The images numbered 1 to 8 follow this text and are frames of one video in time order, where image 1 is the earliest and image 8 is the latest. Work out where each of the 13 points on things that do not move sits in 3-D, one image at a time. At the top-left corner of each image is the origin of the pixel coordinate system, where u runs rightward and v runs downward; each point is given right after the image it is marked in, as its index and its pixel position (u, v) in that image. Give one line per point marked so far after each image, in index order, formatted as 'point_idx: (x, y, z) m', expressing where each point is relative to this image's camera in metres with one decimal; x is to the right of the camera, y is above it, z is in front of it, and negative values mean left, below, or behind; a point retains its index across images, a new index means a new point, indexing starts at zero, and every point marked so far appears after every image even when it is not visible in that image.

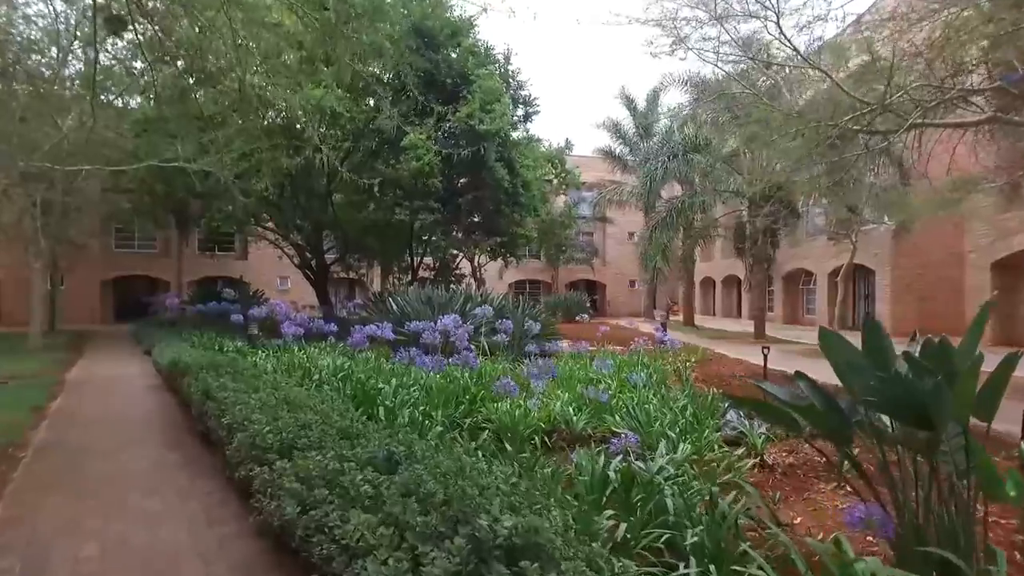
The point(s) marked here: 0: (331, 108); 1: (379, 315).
0: (-3.0, +3.0, +11.3) m
1: (-2.0, -0.4, +10.4) m
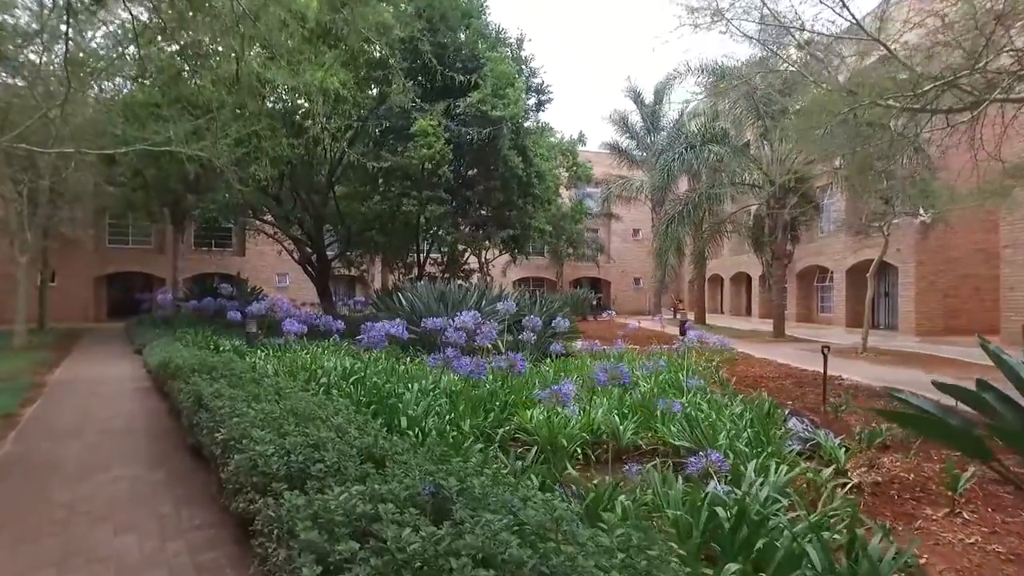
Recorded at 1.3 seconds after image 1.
0: (-2.7, +3.0, +10.6) m
1: (-1.8, -0.3, +9.7) m
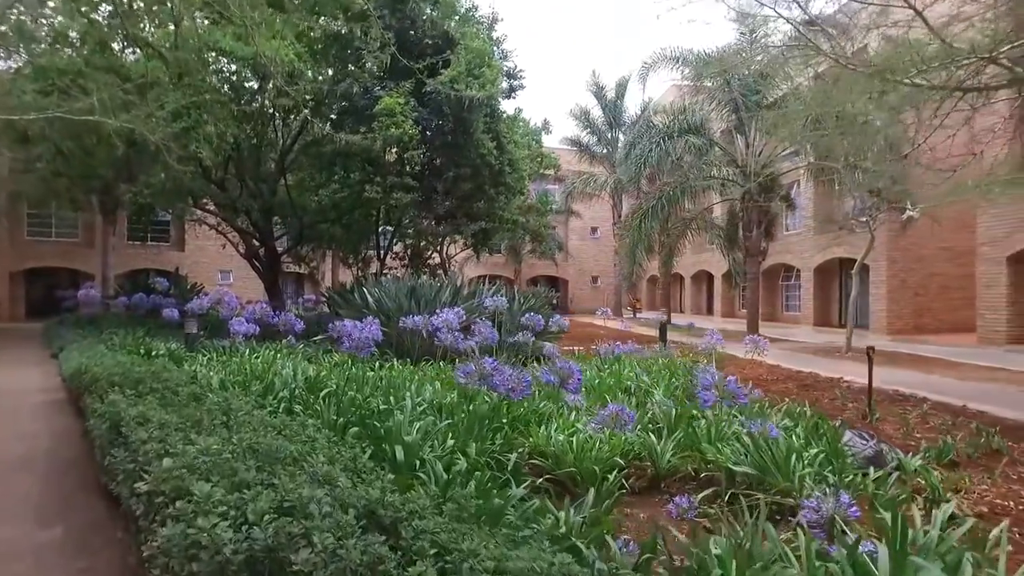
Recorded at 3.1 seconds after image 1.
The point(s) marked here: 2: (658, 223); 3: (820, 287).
0: (-3.0, +3.1, +9.4) m
1: (-2.1, -0.2, +8.6) m
2: (+3.3, +1.5, +15.7) m
3: (+8.8, 0.0, +19.6) m
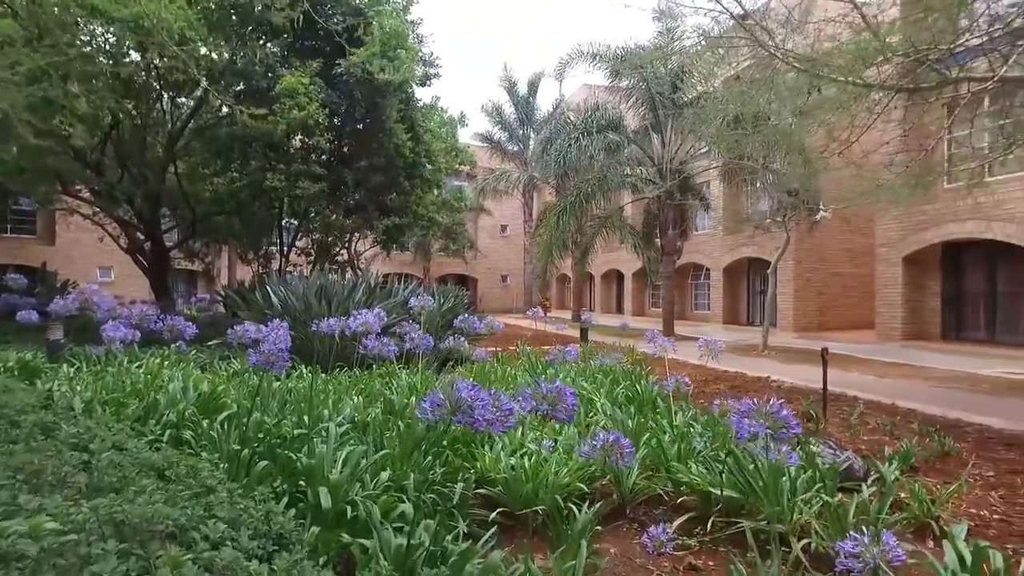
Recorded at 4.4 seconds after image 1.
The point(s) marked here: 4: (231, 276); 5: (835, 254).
0: (-4.0, +3.1, +8.4) m
1: (-3.0, -0.2, +7.7) m
2: (+1.4, +1.5, +15.5) m
3: (+6.3, +0.1, +20.0) m
4: (-7.6, +0.3, +18.6) m
5: (+8.1, +0.8, +17.2) m
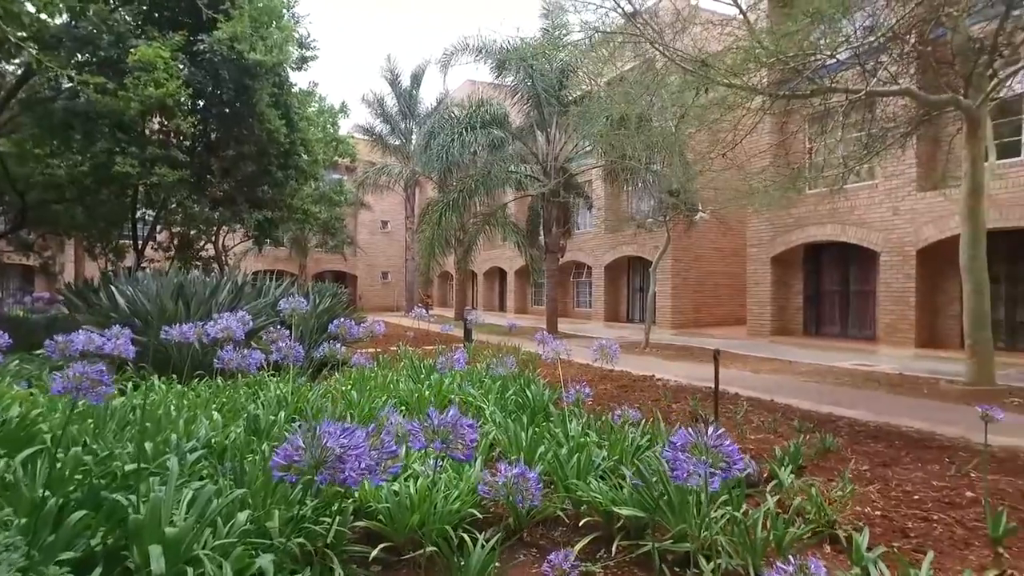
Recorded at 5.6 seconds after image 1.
0: (-5.3, +3.1, +7.2) m
1: (-4.1, -0.2, +6.7) m
2: (-1.2, +1.6, +15.1) m
3: (+2.9, +0.1, +20.5) m
4: (-10.6, +0.4, +16.7) m
5: (+5.1, +0.9, +18.0) m
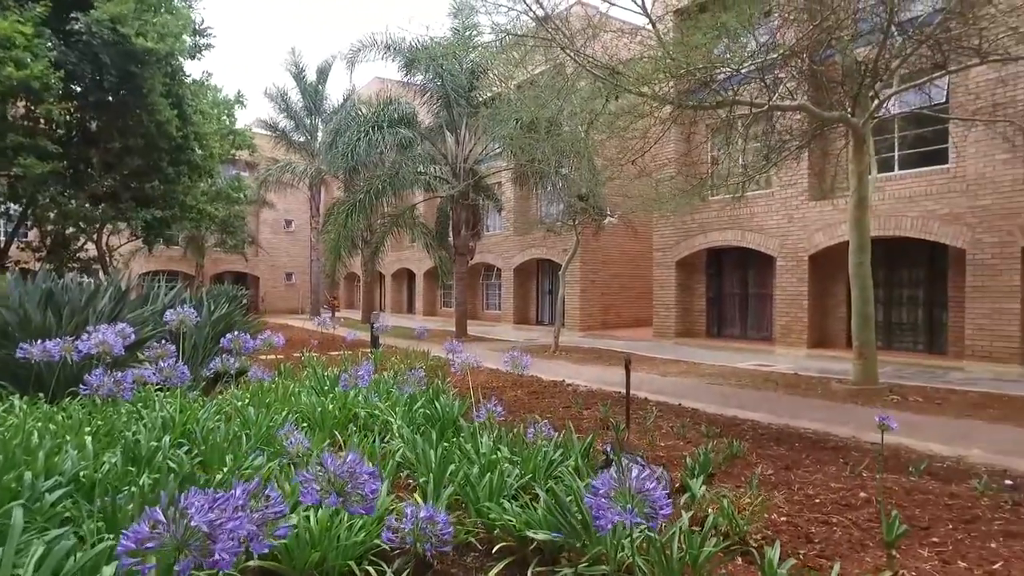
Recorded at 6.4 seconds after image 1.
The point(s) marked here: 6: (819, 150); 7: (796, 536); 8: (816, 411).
0: (-6.2, +3.1, +6.3) m
1: (-5.0, -0.3, +6.0) m
2: (-3.1, +1.5, +14.7) m
3: (+0.2, 0.0, +20.5) m
4: (-12.6, +0.3, +15.0) m
5: (+2.7, +0.8, +18.3) m
6: (+4.5, +2.0, +10.1) m
7: (+1.5, -1.3, +3.6) m
8: (+3.1, -1.3, +7.0) m
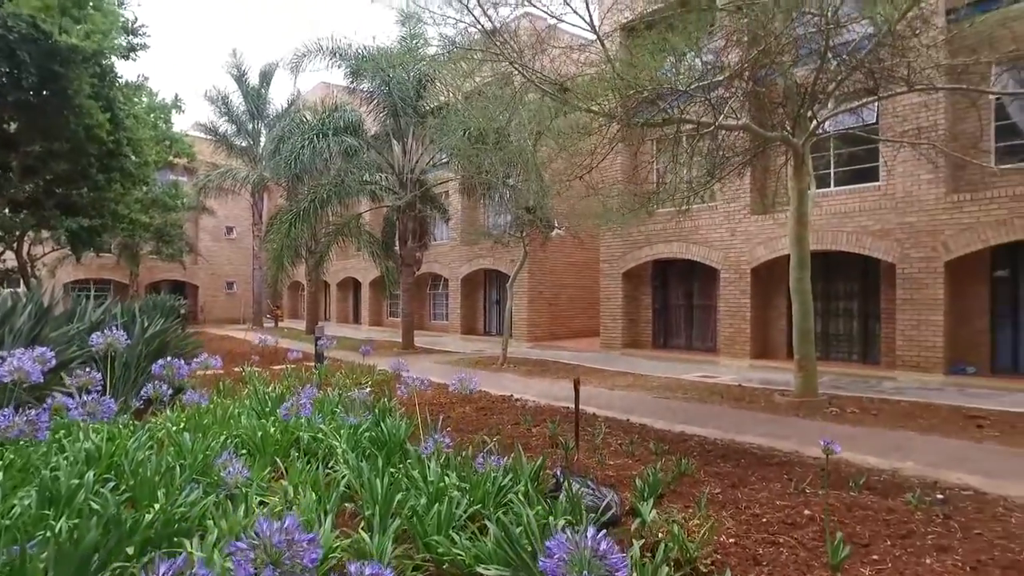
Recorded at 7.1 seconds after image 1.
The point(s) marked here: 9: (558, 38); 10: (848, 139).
0: (-6.6, +2.9, +5.8) m
1: (-5.4, -0.4, +5.5) m
2: (-4.2, +1.3, +14.3) m
3: (-1.3, -0.3, +20.4) m
4: (-13.7, +0.1, +14.0) m
5: (+1.4, +0.5, +18.4) m
6: (+3.7, +1.8, +10.4) m
7: (+1.2, -1.4, +3.6) m
8: (+2.6, -1.4, +7.1) m
9: (+0.5, +2.7, +7.6) m
10: (+6.4, +2.8, +13.1) m
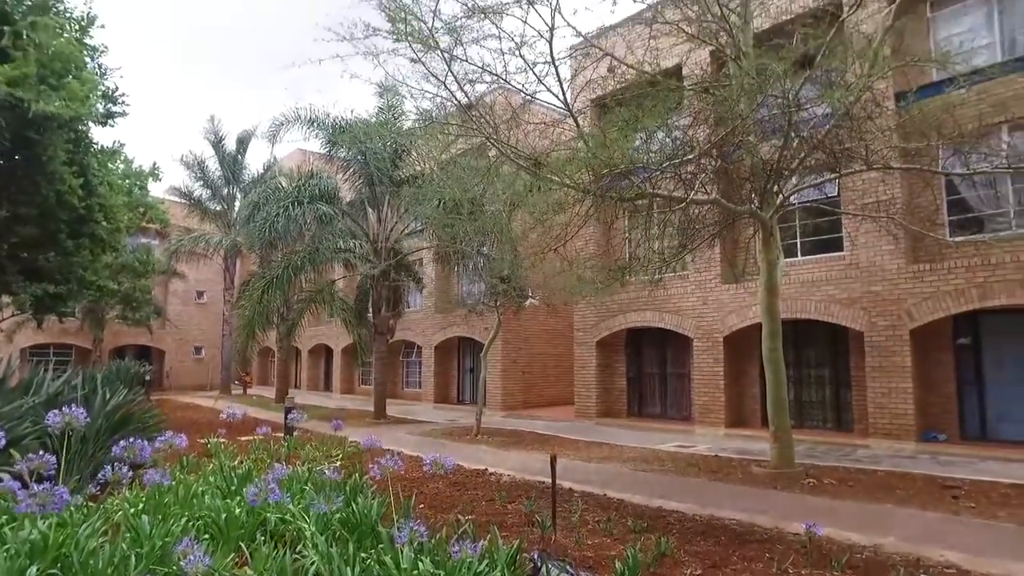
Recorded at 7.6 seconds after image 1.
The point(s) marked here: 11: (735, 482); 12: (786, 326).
0: (-6.8, +2.3, +5.7) m
1: (-5.6, -1.0, +5.2) m
2: (-4.7, -0.1, +14.2) m
3: (-2.1, -2.2, +20.2) m
4: (-14.2, -1.3, +13.4) m
5: (+0.7, -1.3, +18.4) m
6: (+3.3, +0.8, +10.6) m
7: (+1.1, -1.8, +3.5) m
8: (+2.3, -2.2, +7.0) m
9: (+0.2, +2.0, +7.8) m
10: (+5.9, +1.5, +13.5) m
11: (+2.6, -2.3, +8.1) m
12: (+5.7, -0.8, +14.4) m
